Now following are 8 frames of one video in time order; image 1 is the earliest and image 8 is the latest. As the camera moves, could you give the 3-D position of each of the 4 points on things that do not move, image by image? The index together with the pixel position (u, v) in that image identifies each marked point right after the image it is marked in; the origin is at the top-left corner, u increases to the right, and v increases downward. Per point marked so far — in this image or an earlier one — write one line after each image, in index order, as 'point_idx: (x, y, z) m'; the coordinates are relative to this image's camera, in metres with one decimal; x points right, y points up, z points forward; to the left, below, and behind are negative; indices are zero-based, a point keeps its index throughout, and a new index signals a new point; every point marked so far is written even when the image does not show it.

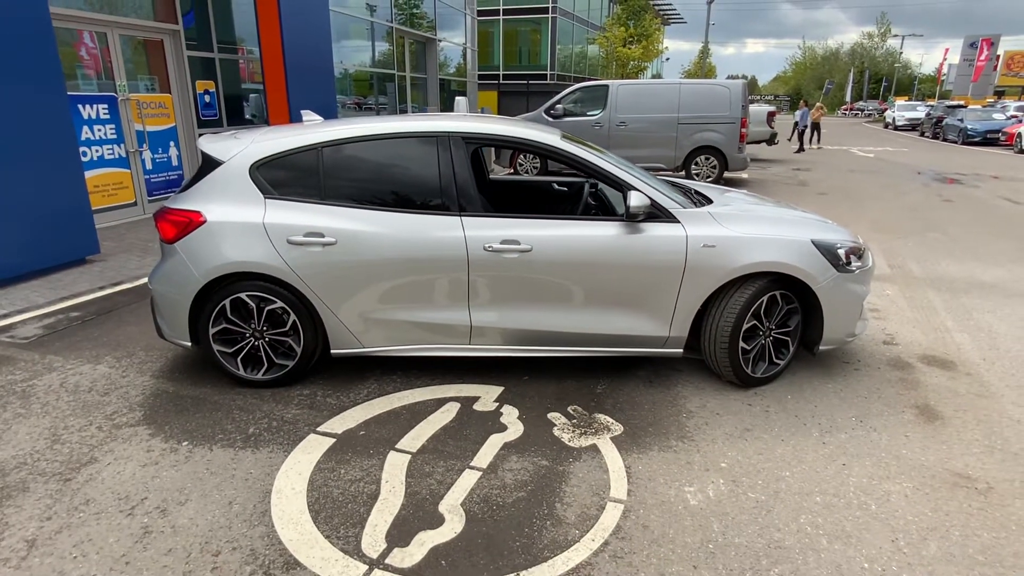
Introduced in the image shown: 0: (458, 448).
0: (-0.3, -0.9, +3.2) m
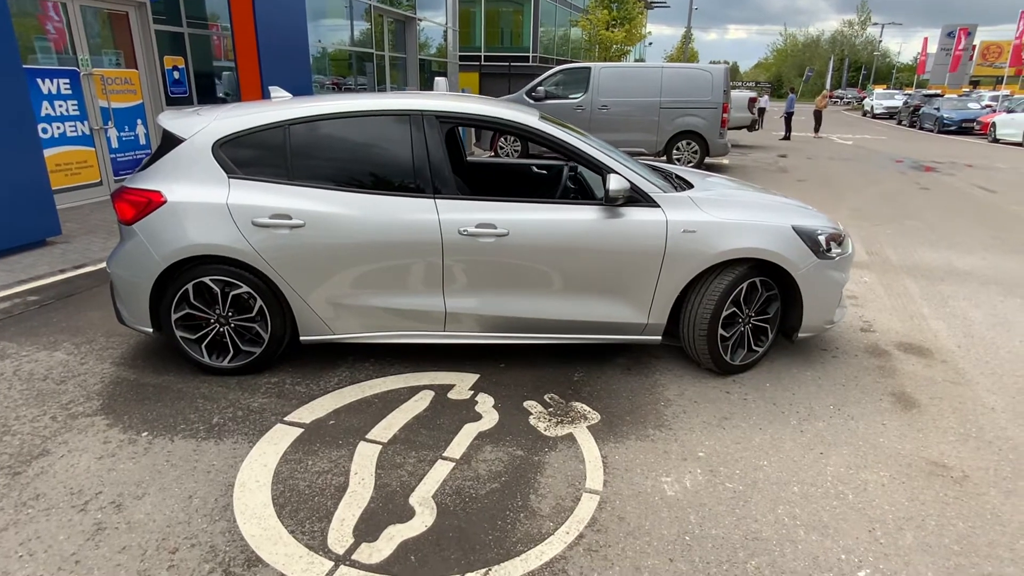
0: (-0.4, -0.8, +3.1) m
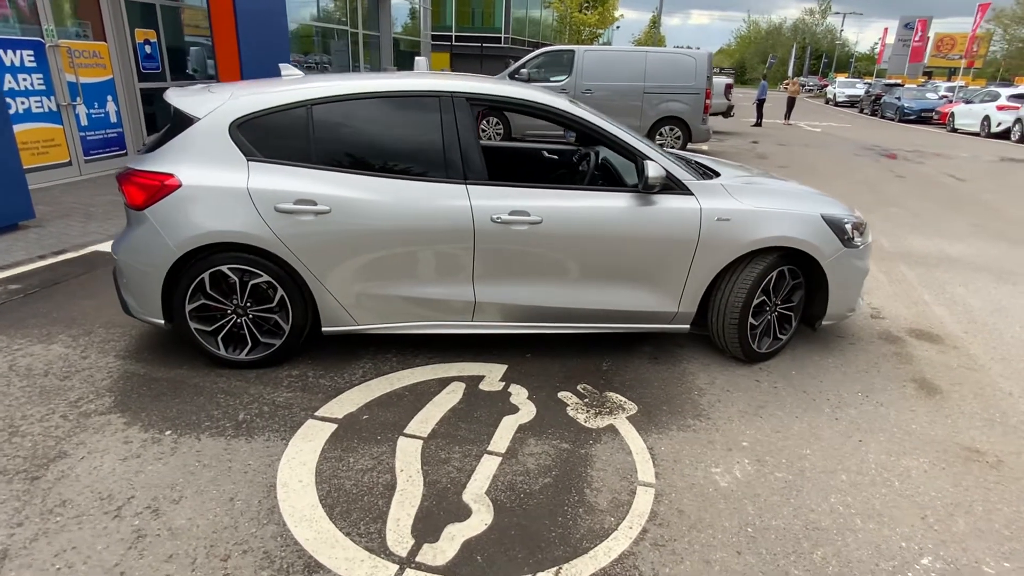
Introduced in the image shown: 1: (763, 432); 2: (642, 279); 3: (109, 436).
0: (-0.2, -0.7, +3.0) m
1: (+1.3, -0.8, +3.2) m
2: (+0.8, +0.1, +3.6) m
3: (-2.0, -0.7, +2.9) m
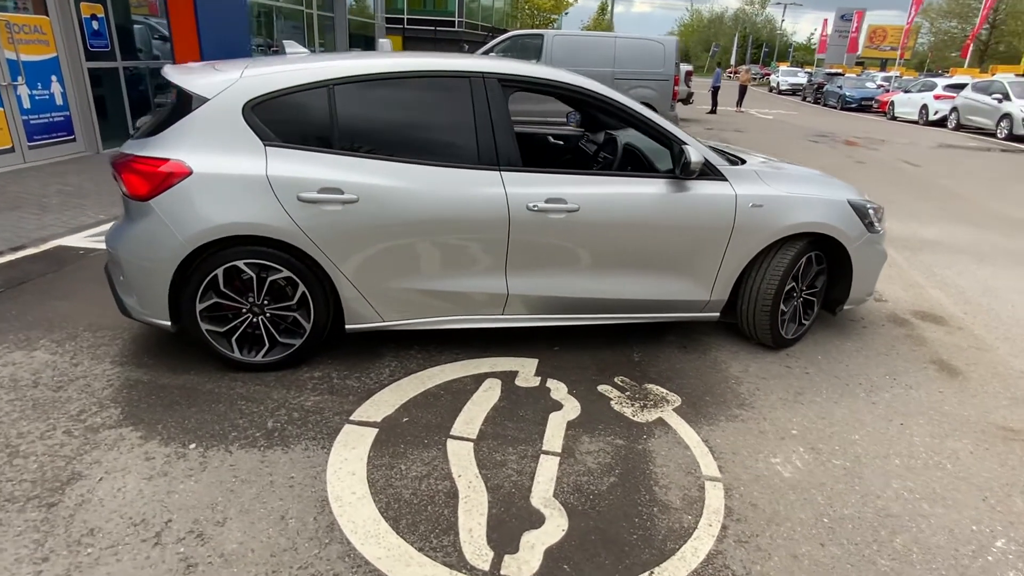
0: (0.0, -0.7, +2.9) m
1: (+1.6, -0.7, +3.2) m
2: (+1.0, +0.1, +3.6) m
3: (-1.7, -0.7, +2.6) m
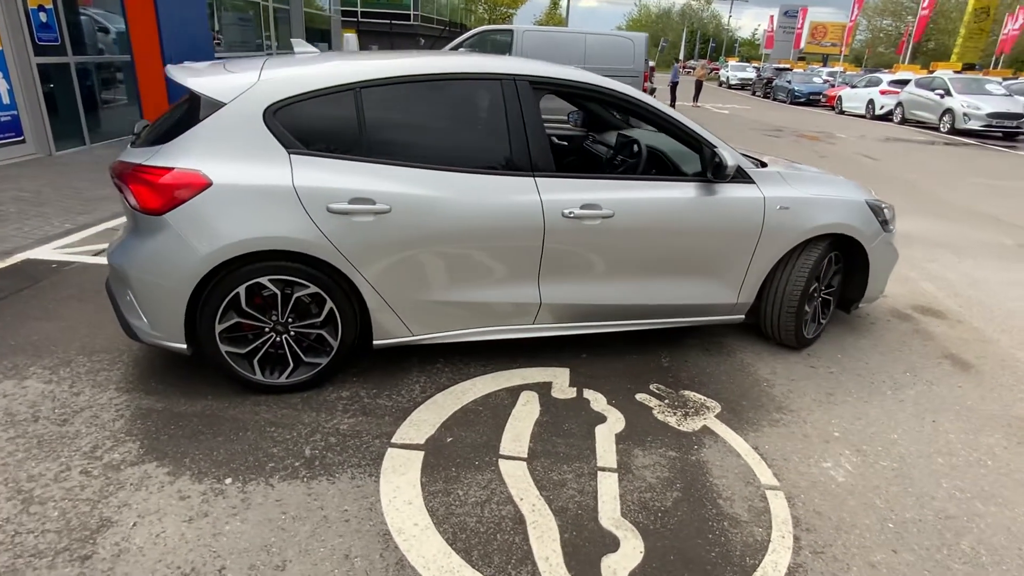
0: (+0.3, -0.8, +2.8) m
1: (+1.8, -0.7, +3.2) m
2: (+1.2, +0.1, +3.5) m
3: (-1.4, -0.8, +2.4) m
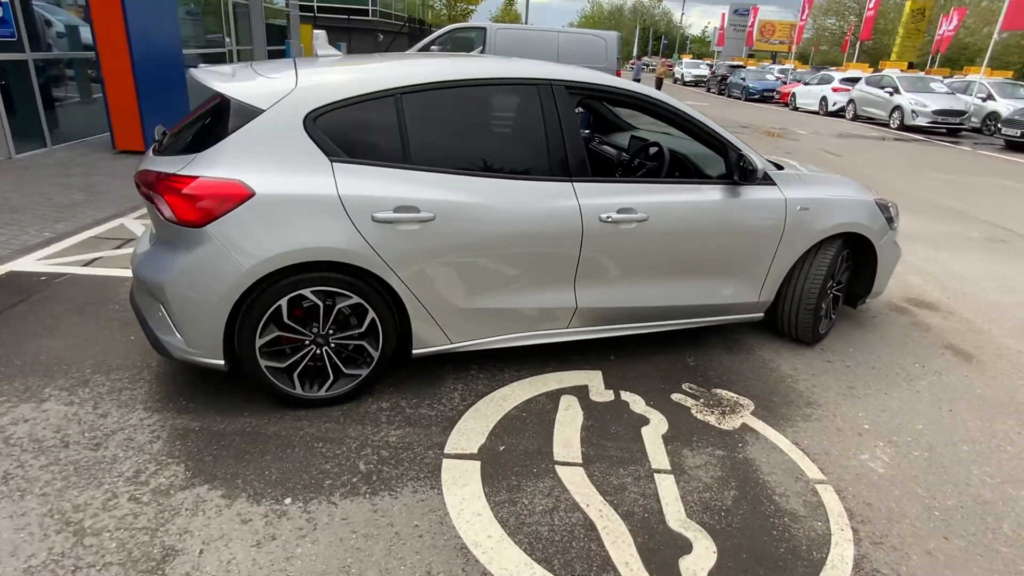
0: (+0.5, -0.8, +2.8) m
1: (+2.0, -0.7, +3.3) m
2: (+1.3, +0.1, +3.6) m
3: (-1.2, -0.9, +2.3) m
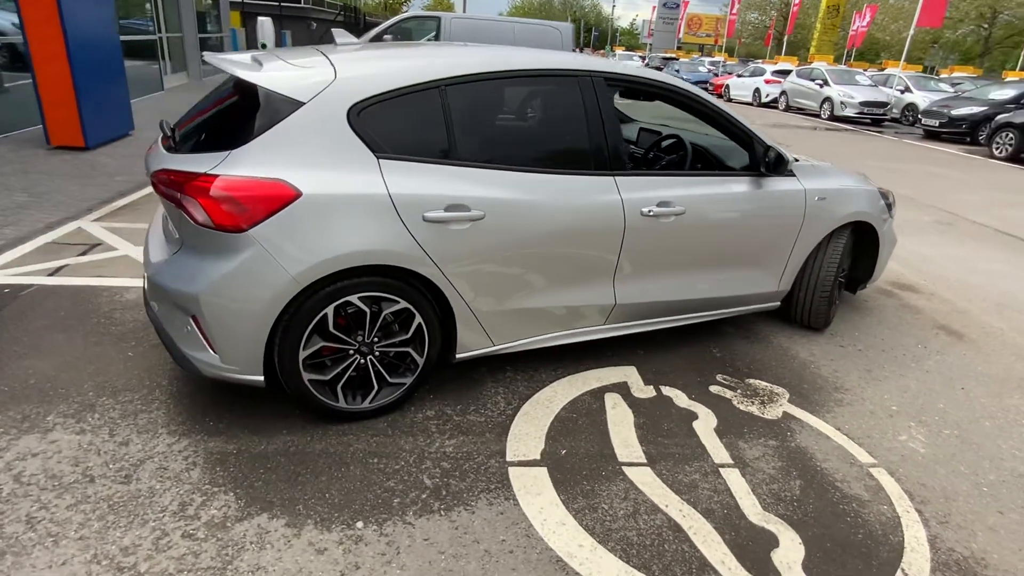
0: (+0.8, -0.8, +2.8) m
1: (+2.2, -0.6, +3.4) m
2: (+1.5, +0.2, +3.7) m
3: (-0.8, -0.9, +2.1) m
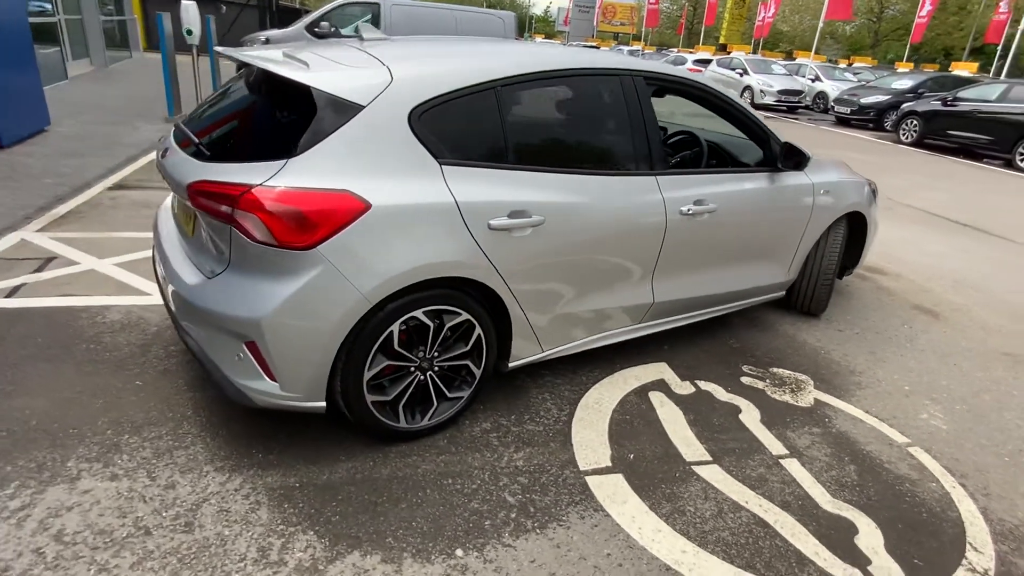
0: (+1.1, -0.7, +2.9) m
1: (+2.4, -0.5, +3.7) m
2: (+1.6, +0.2, +3.8) m
3: (-0.4, -1.0, +2.0) m
